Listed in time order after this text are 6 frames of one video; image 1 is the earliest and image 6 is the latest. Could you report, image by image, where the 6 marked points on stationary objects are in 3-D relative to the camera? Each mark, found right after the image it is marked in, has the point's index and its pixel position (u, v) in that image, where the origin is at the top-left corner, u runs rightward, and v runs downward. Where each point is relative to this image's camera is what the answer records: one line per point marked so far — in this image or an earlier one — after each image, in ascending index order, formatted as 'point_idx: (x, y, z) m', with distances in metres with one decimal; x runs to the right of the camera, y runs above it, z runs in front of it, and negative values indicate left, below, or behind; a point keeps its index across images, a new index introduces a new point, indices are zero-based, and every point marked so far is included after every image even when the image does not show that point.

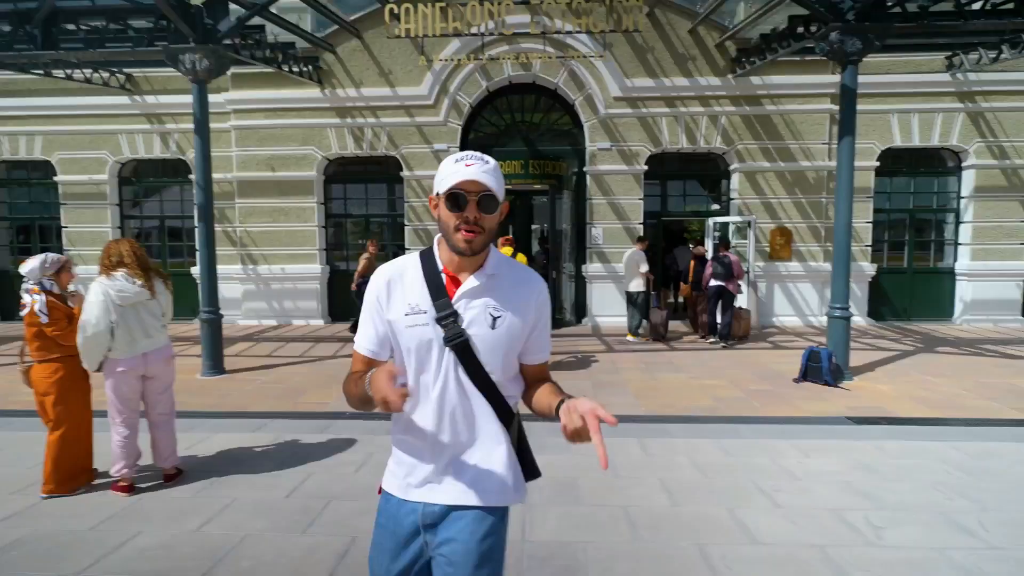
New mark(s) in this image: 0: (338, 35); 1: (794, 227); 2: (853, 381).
0: (-3.9, +5.8, +11.8) m
1: (+6.4, +1.4, +11.7) m
2: (+4.8, -1.3, +7.4) m
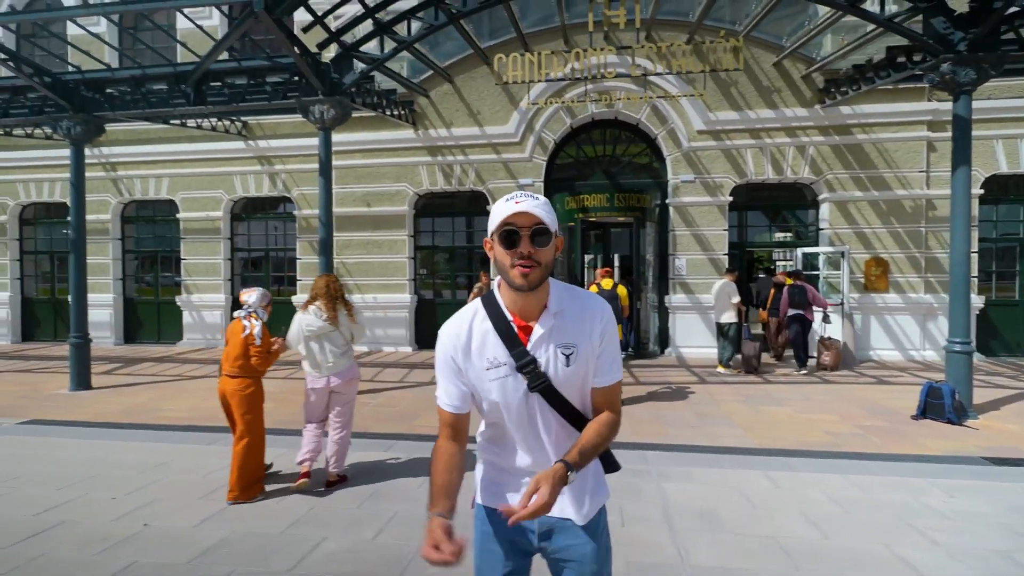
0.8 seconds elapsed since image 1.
0: (-1.9, +5.1, +12.7) m
1: (+8.3, +0.7, +11.3) m
2: (+6.3, -1.8, +7.0) m
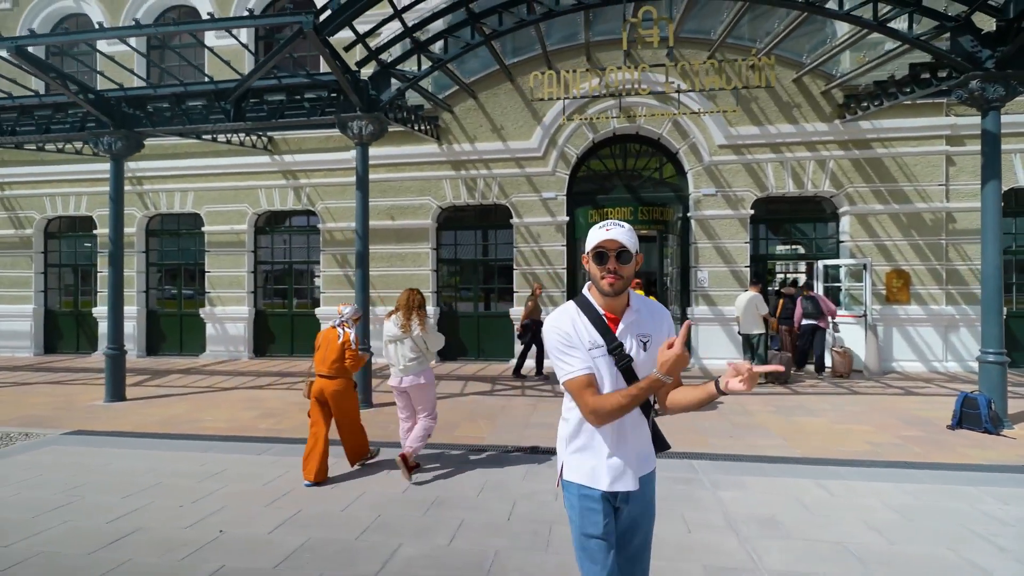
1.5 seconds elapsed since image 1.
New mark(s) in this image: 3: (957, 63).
0: (-1.4, +4.8, +12.9) m
1: (+8.8, +0.4, +11.4) m
2: (+6.9, -1.9, +7.1) m
3: (+6.3, +3.2, +7.3) m
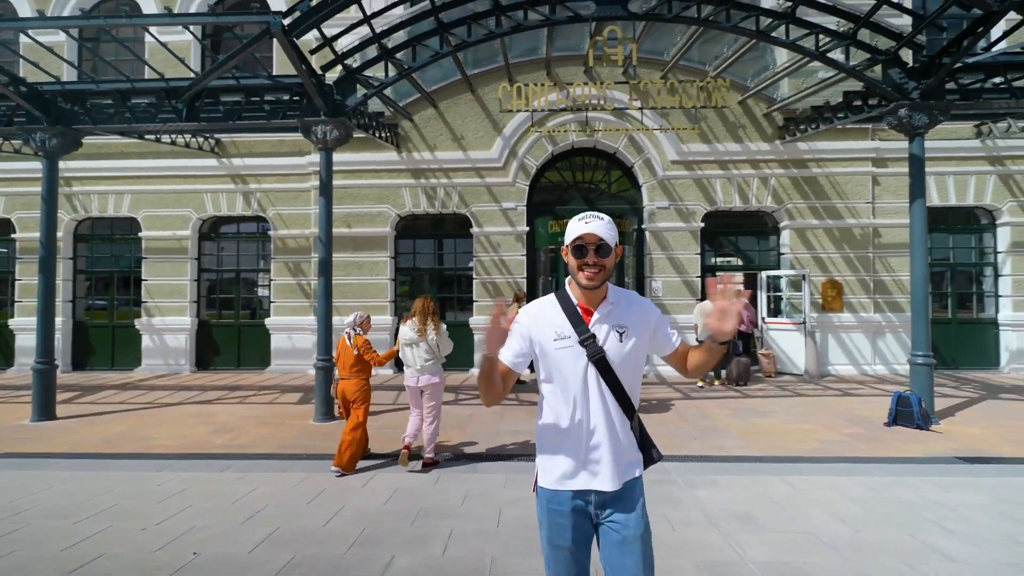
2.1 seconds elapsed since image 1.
0: (-2.4, +4.6, +12.8) m
1: (+8.0, +0.2, +12.4) m
2: (+6.4, -2.1, +7.8) m
3: (+5.9, +3.1, +8.1) m
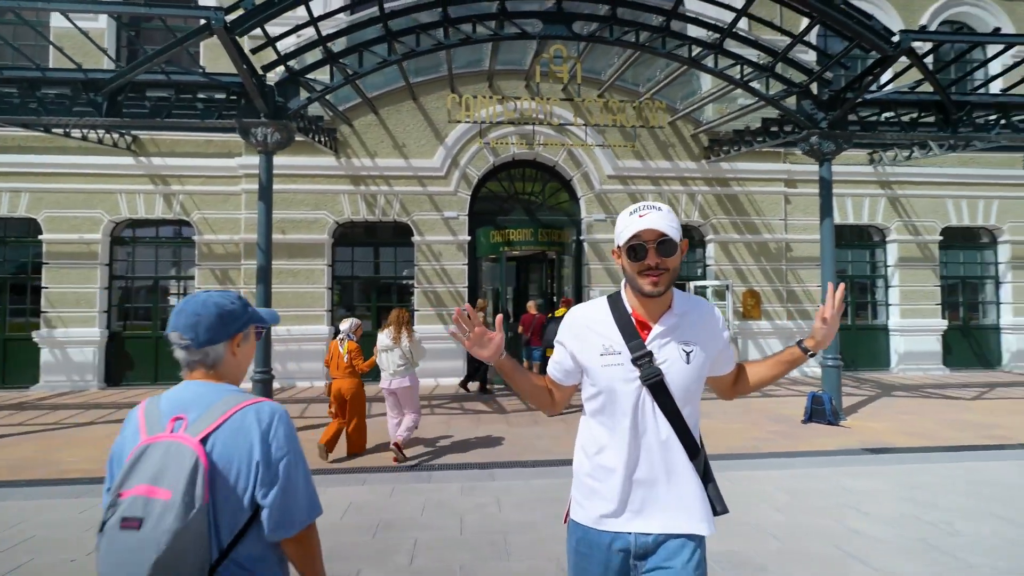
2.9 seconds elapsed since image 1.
0: (-3.8, +4.3, +12.6) m
1: (+6.5, 0.0, +13.5) m
2: (+5.6, -2.2, +8.7) m
3: (+5.0, +2.9, +9.0) m
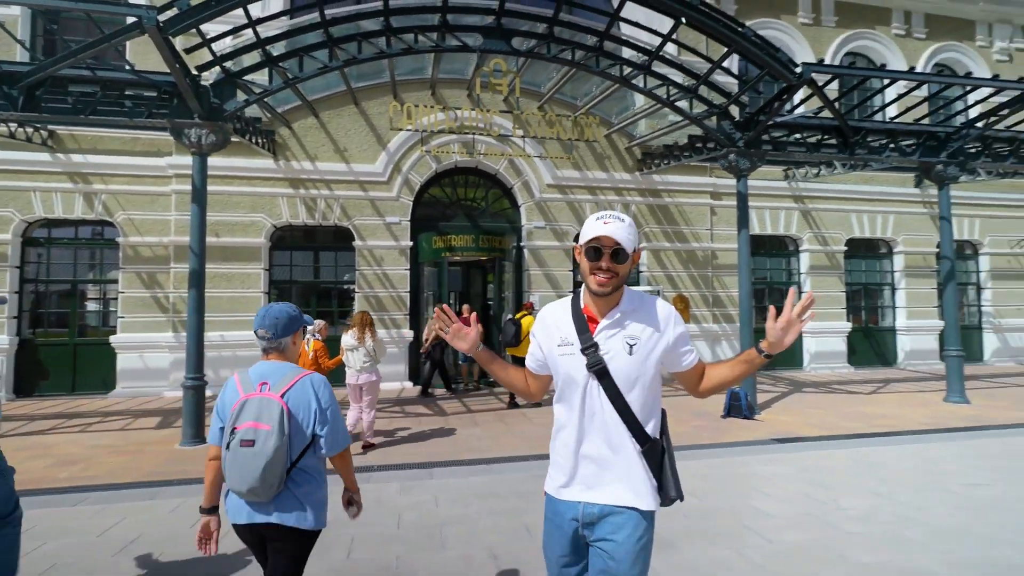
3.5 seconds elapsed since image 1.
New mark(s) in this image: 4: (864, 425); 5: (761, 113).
0: (-5.2, +4.2, +12.4) m
1: (+4.9, -0.2, +14.3) m
2: (+4.6, -2.3, +9.5) m
3: (+3.9, +2.8, +9.8) m
4: (+5.9, -2.3, +8.7) m
5: (+4.6, +3.2, +9.6) m
